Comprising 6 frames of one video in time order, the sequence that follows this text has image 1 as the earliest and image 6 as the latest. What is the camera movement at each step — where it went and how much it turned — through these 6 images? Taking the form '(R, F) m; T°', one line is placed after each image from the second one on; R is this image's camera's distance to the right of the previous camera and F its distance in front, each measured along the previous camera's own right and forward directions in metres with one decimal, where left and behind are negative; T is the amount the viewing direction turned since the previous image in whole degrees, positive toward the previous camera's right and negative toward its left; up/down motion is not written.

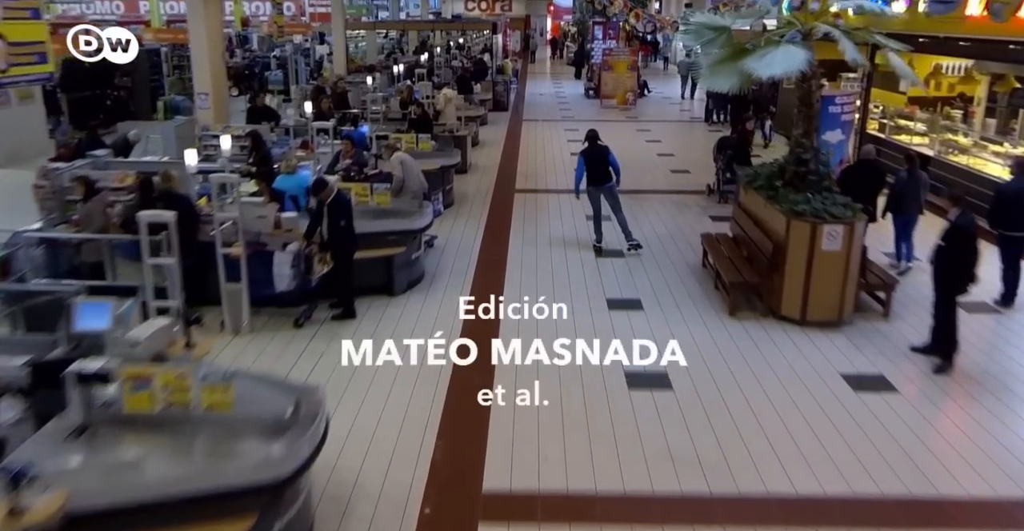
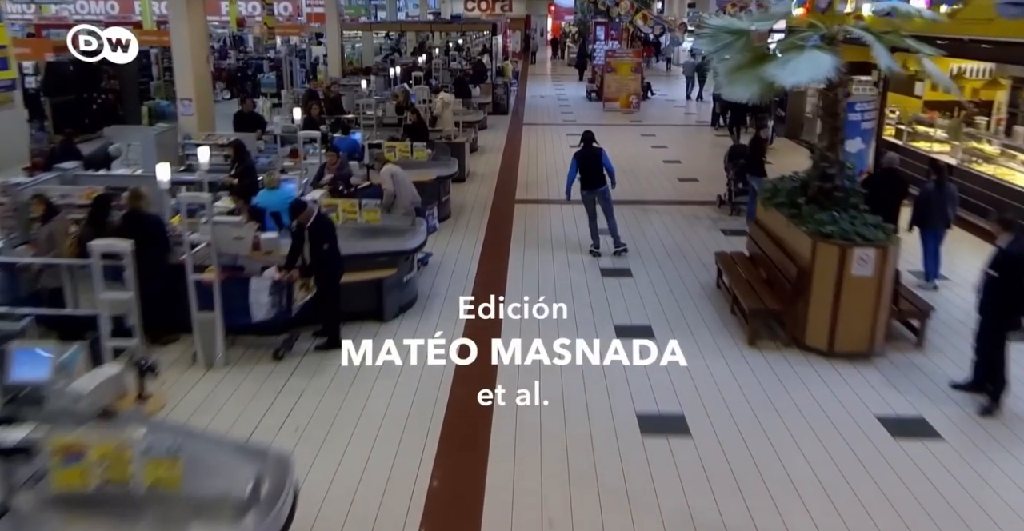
(0.0, +0.5) m; 0°
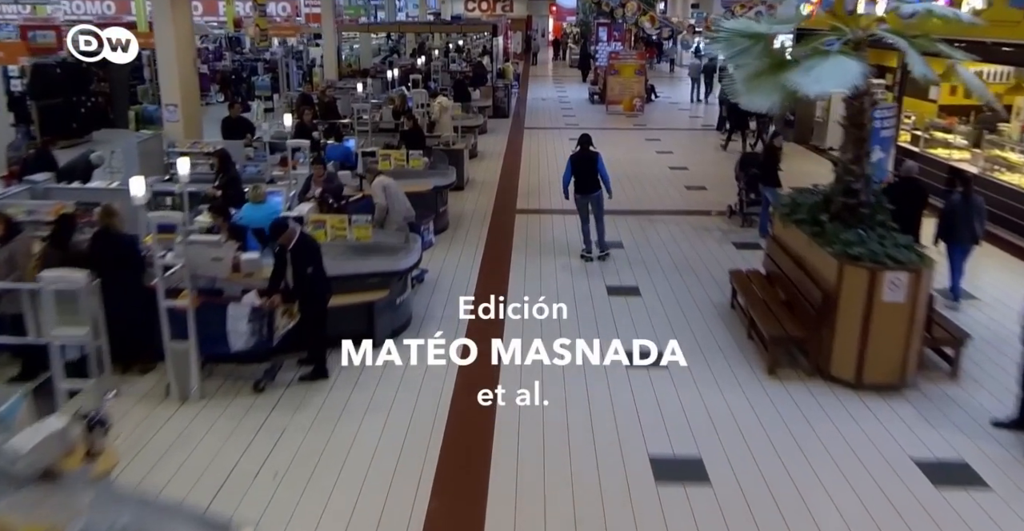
(0.0, +0.4) m; 0°
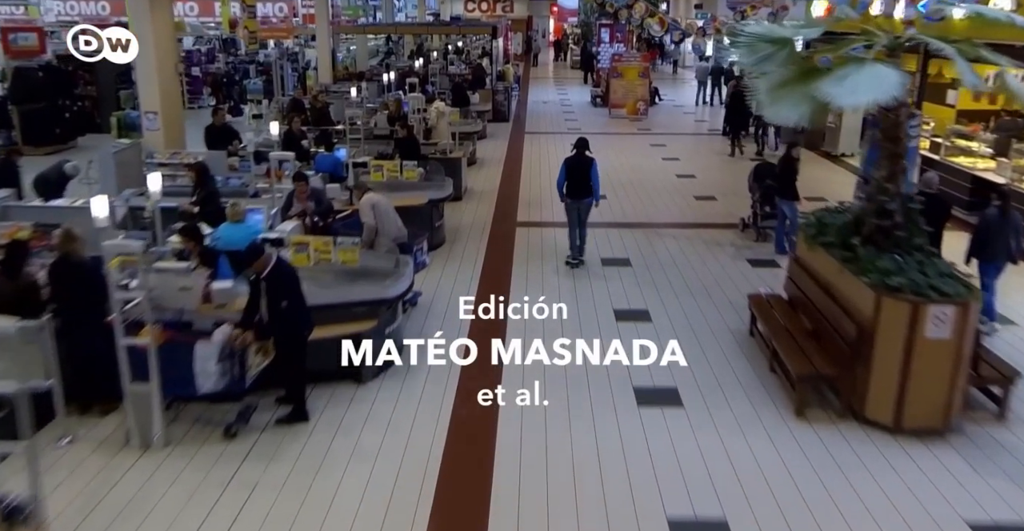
(0.0, +0.5) m; 0°
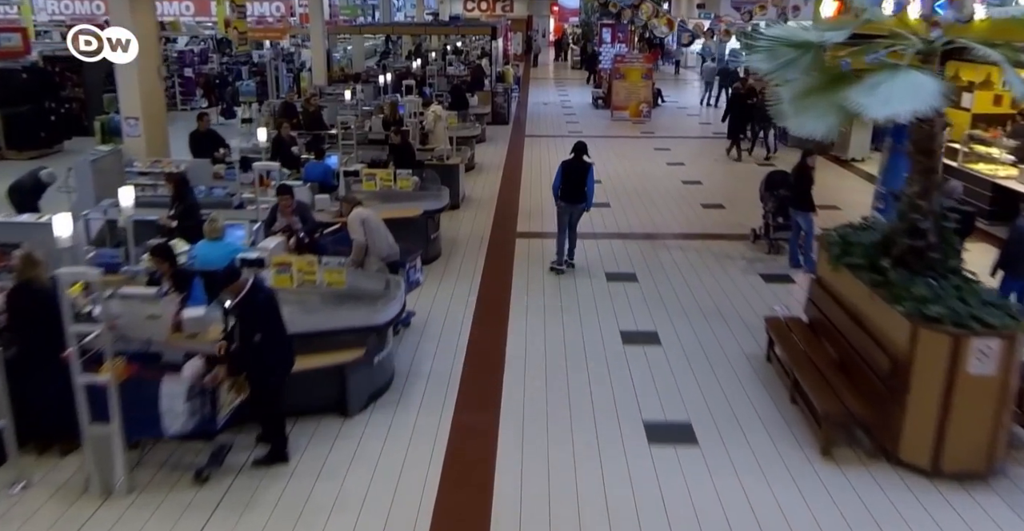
(0.0, +0.4) m; 0°
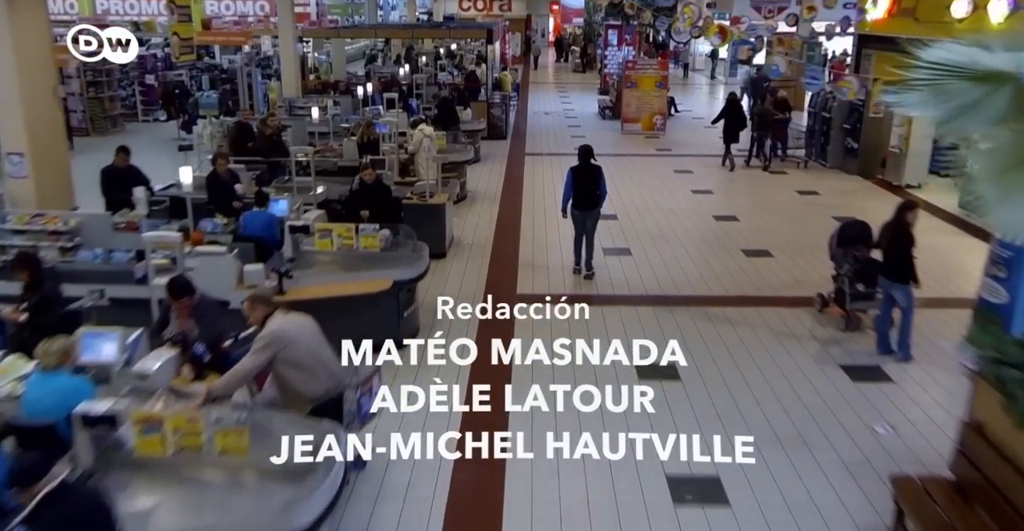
(0.0, +1.9) m; 0°
